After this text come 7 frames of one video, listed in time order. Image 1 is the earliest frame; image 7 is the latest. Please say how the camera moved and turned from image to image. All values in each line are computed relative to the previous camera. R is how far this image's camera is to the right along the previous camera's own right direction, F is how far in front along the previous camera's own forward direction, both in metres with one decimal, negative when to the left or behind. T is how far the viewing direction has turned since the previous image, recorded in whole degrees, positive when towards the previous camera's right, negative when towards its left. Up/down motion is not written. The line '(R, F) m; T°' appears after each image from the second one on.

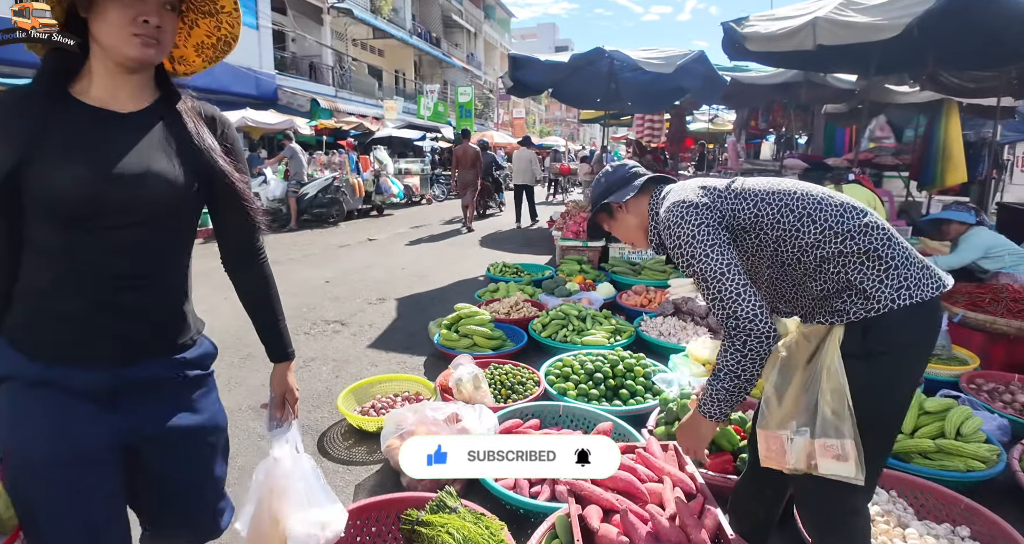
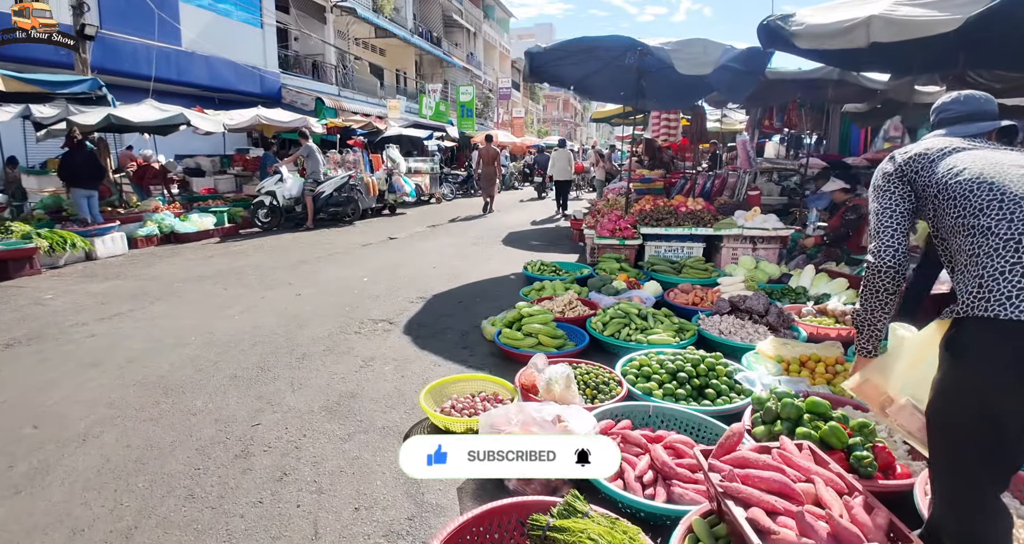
(-0.5, +0.1) m; +1°
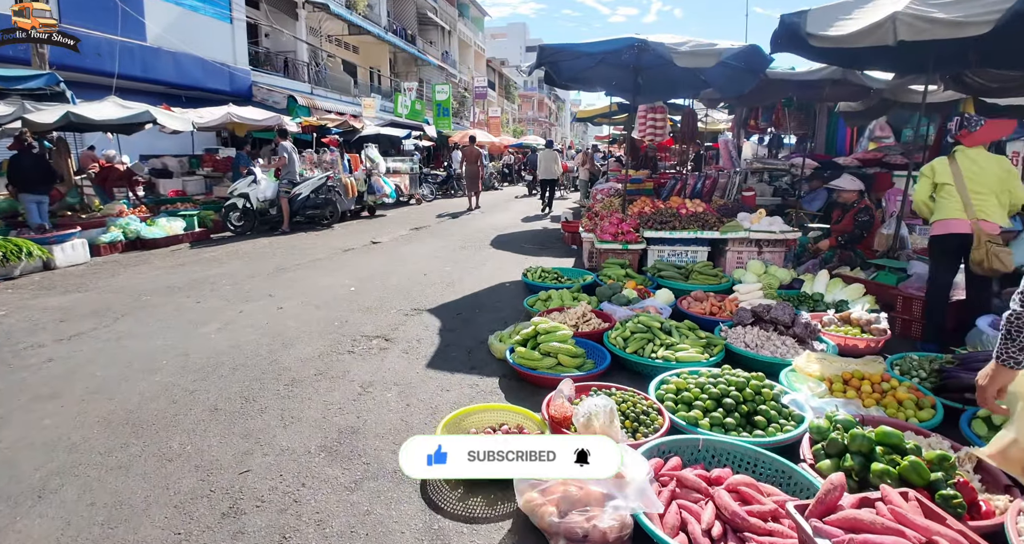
(-0.3, +0.4) m; +3°
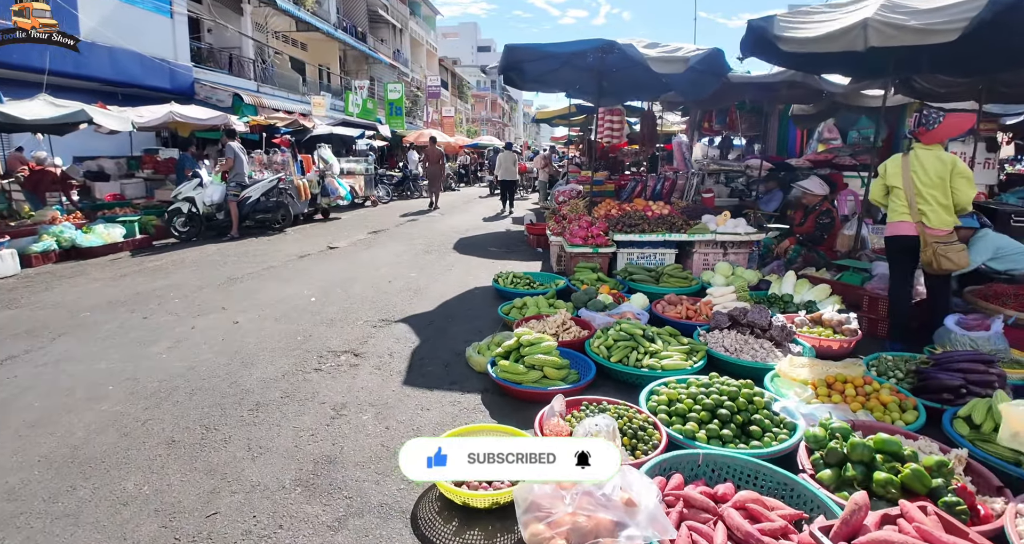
(-0.2, +0.2) m; +5°
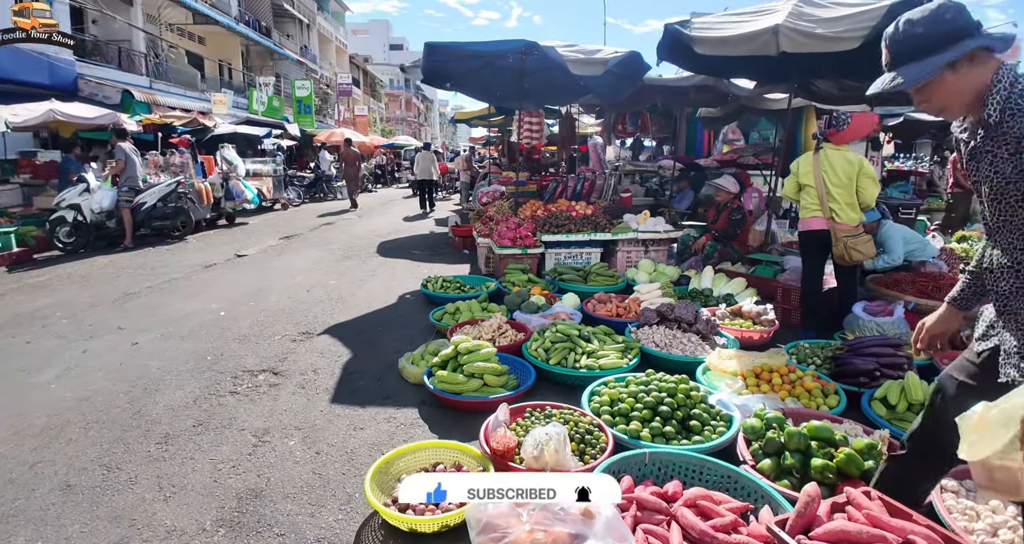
(-0.1, +0.1) m; +8°
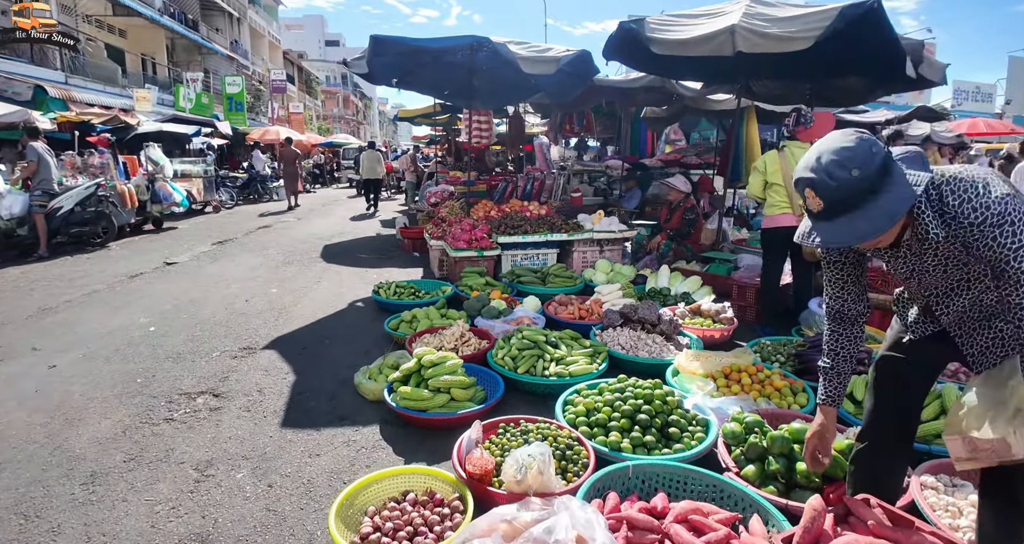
(-0.1, +0.2) m; +6°
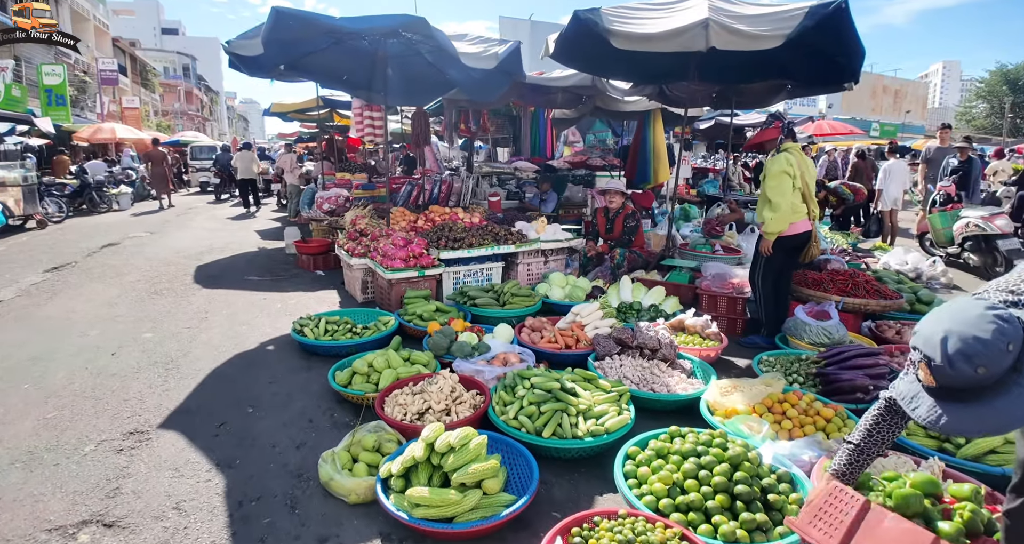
(-0.7, +0.9) m; +13°
